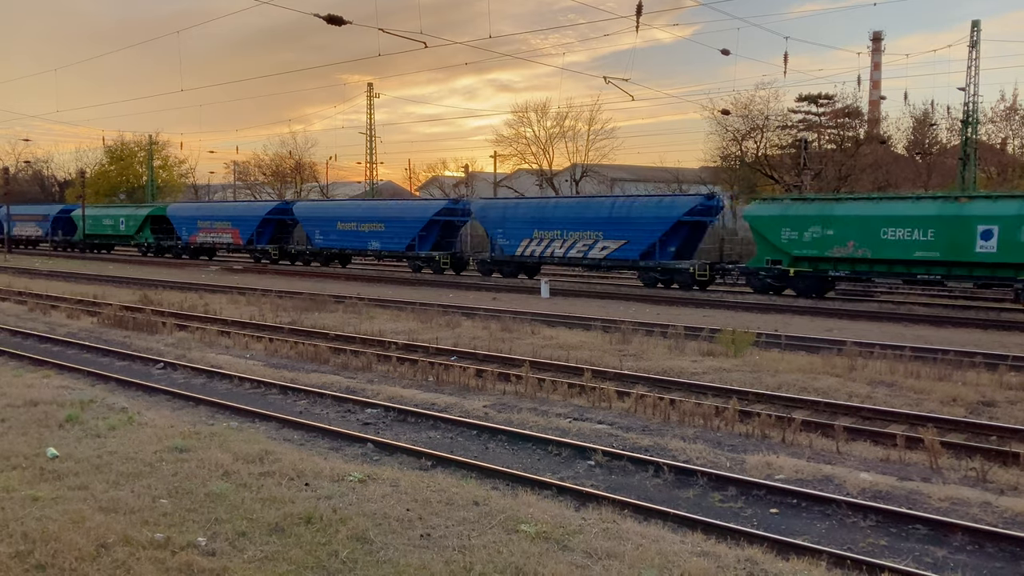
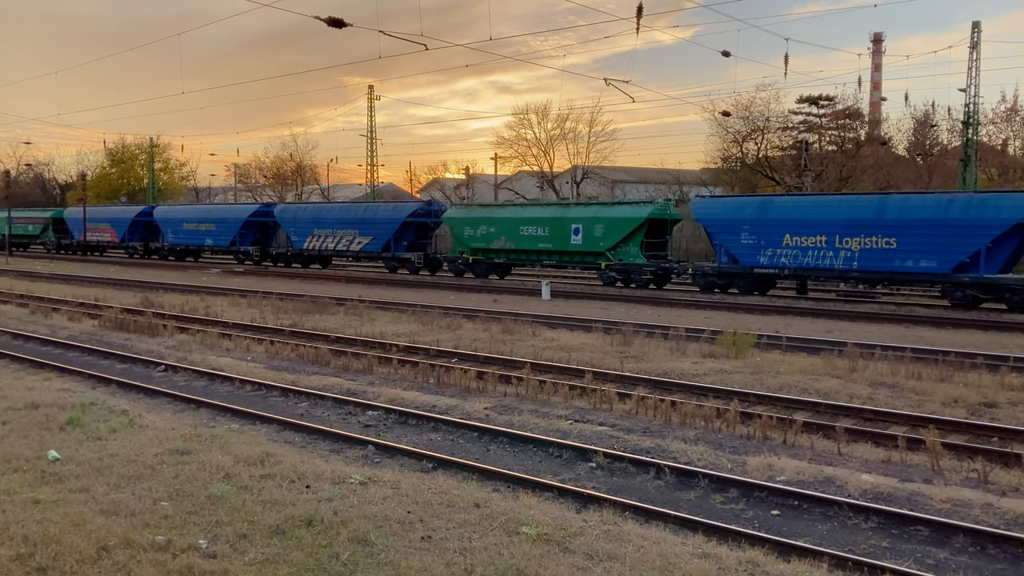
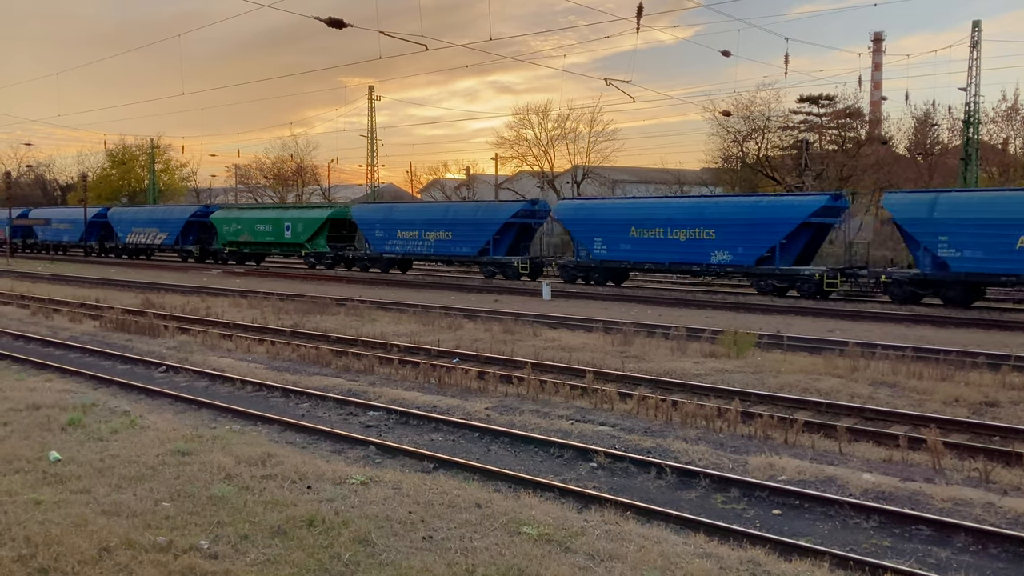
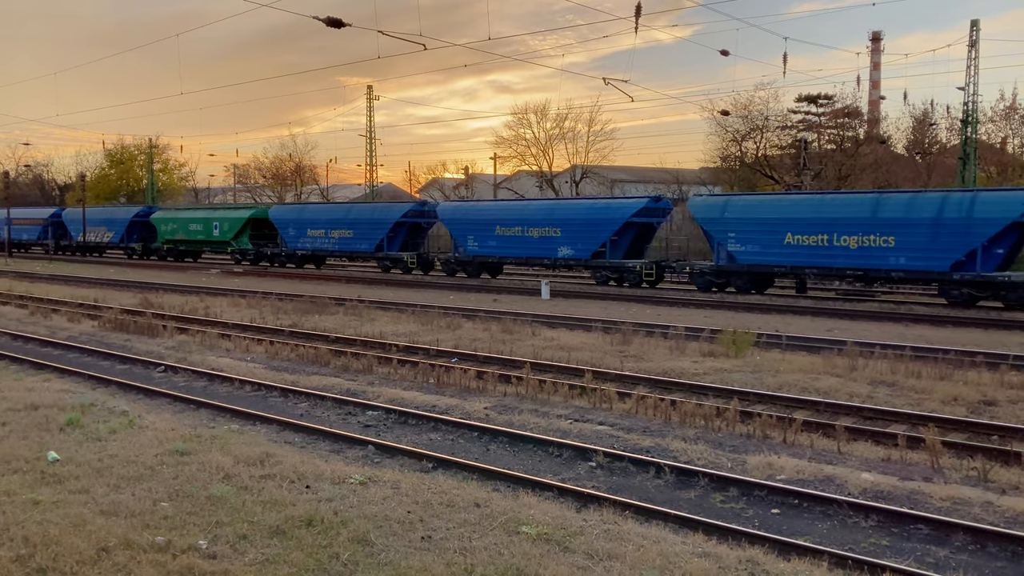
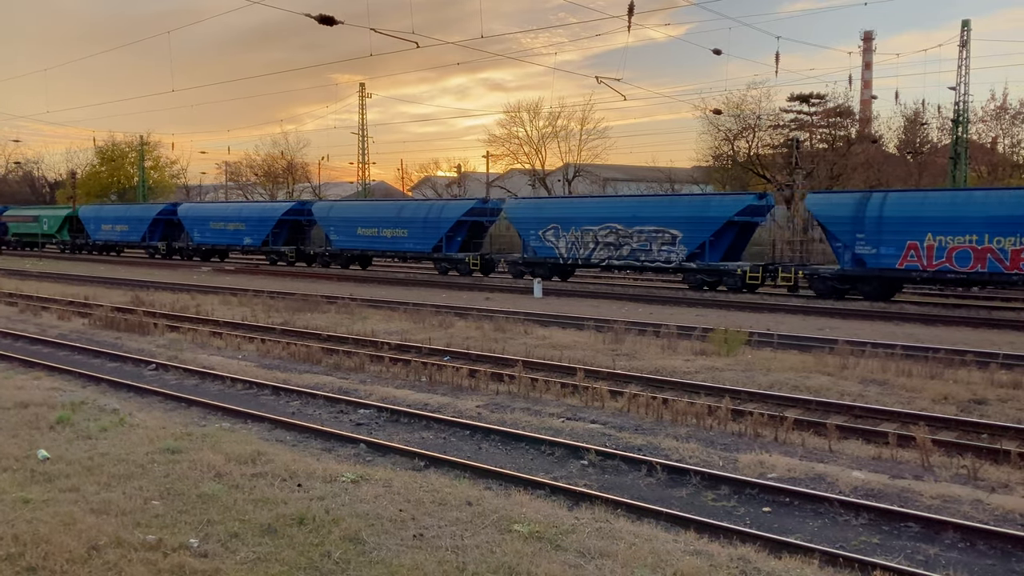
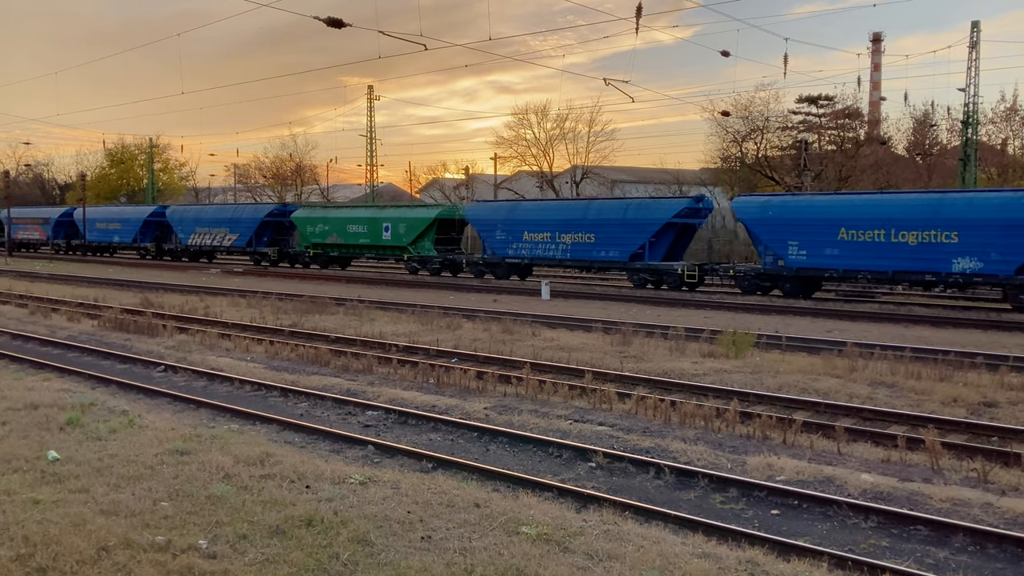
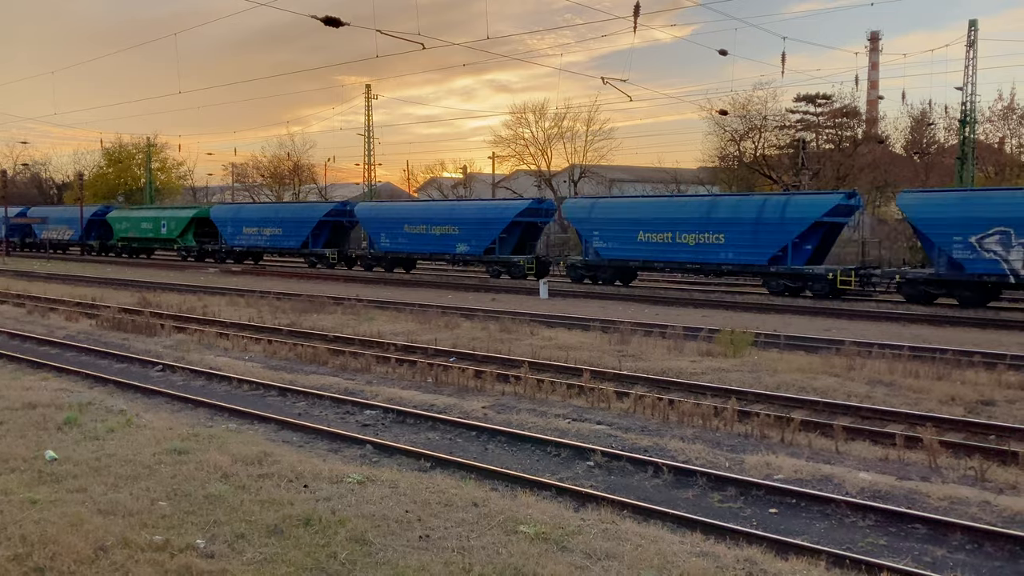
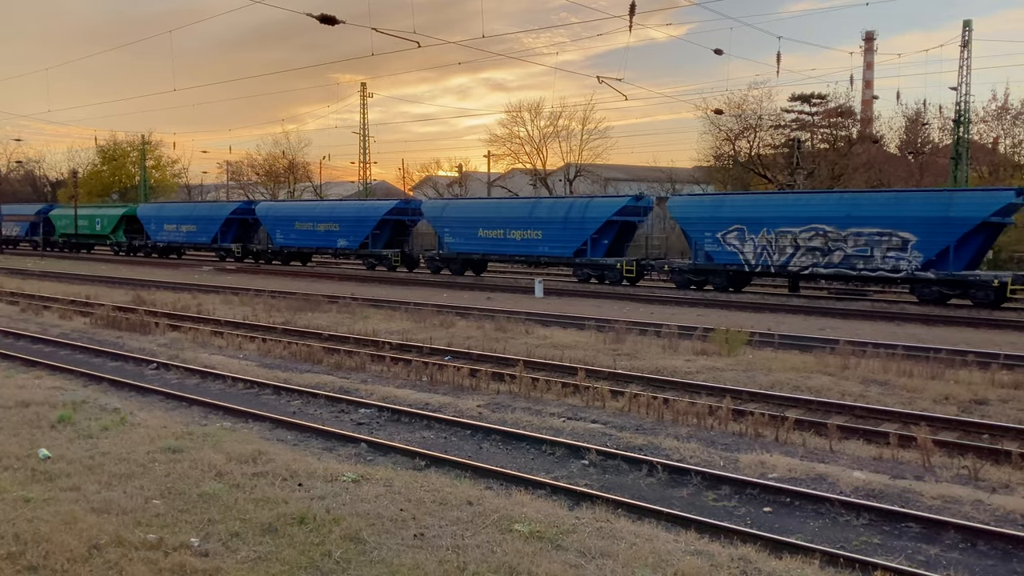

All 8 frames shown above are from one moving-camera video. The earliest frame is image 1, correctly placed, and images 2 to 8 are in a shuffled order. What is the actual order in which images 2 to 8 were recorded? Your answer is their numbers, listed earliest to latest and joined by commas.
2, 6, 3, 4, 7, 8, 5
